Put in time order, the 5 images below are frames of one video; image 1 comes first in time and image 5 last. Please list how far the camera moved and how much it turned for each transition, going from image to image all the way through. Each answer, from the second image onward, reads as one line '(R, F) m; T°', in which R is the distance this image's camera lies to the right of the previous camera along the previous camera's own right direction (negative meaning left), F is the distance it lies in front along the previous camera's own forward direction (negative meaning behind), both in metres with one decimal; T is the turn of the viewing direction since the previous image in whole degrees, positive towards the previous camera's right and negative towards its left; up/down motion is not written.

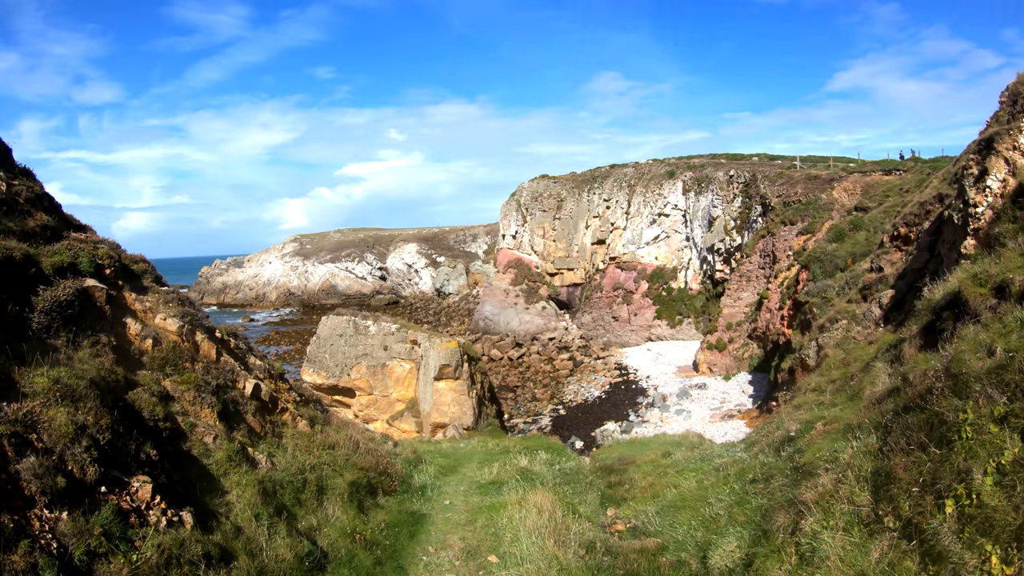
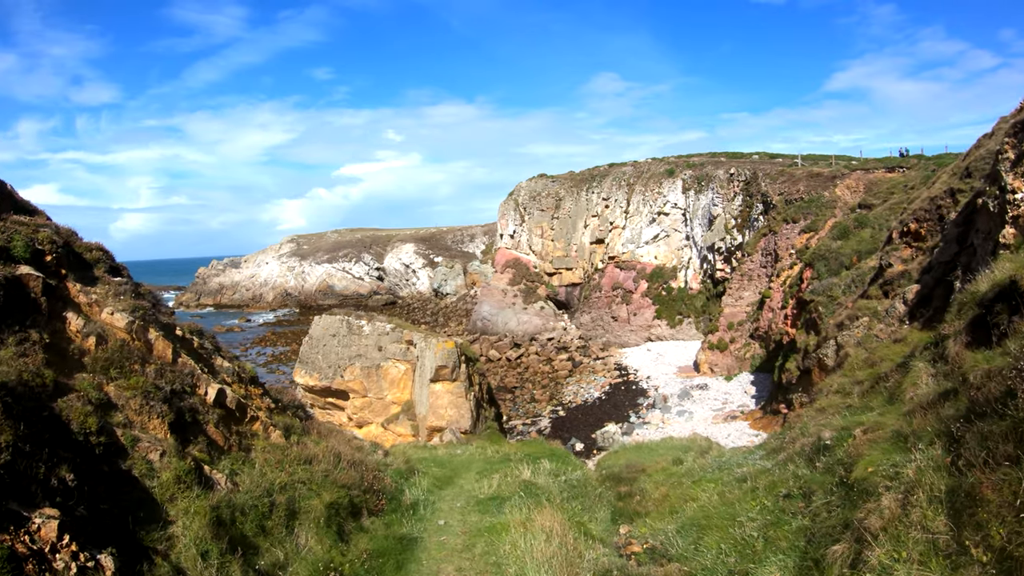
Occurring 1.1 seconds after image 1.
(0.0, +0.6) m; 0°
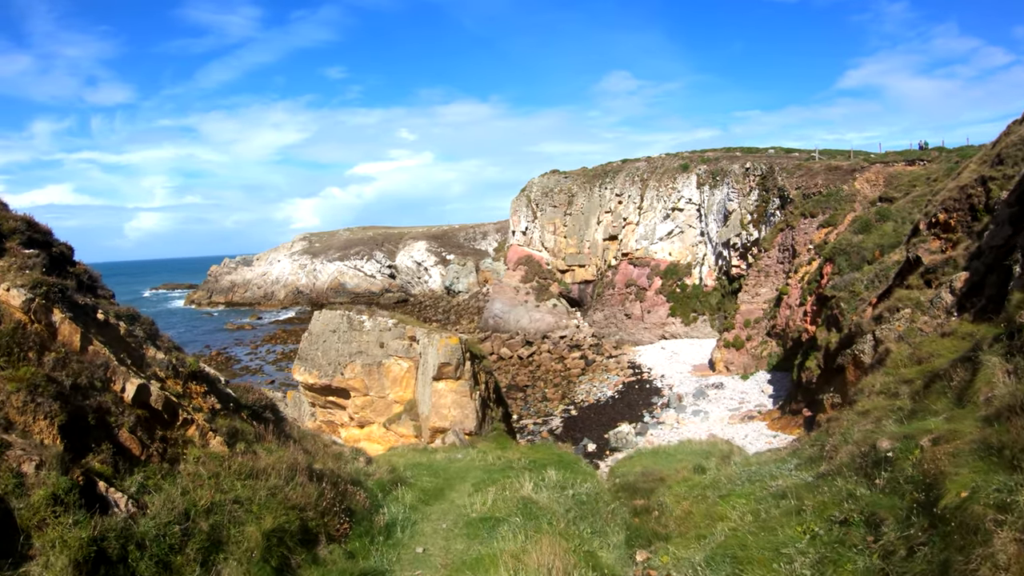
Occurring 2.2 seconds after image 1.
(+0.1, +0.8) m; -1°
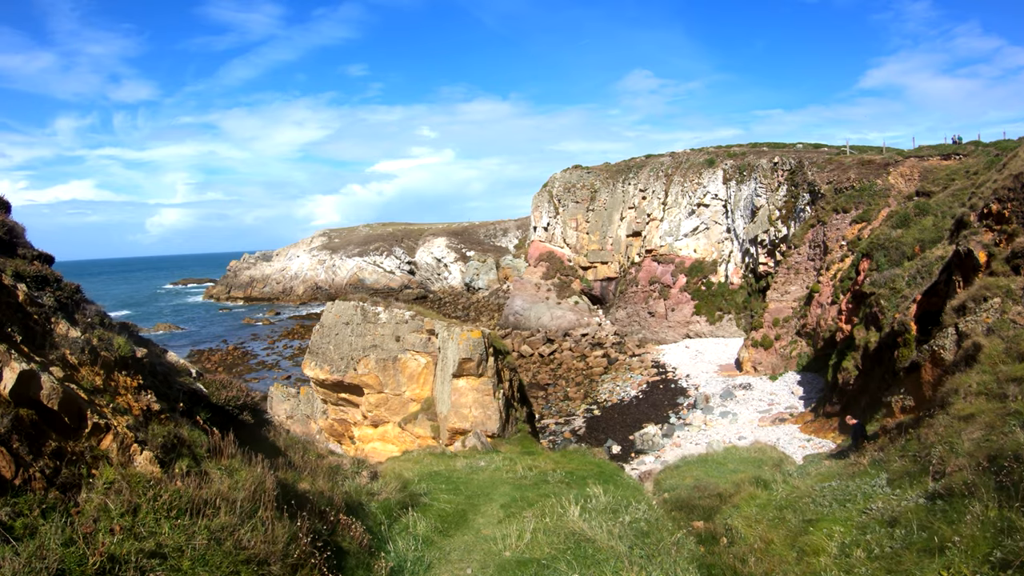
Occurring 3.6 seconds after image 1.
(-0.2, +1.2) m; -2°
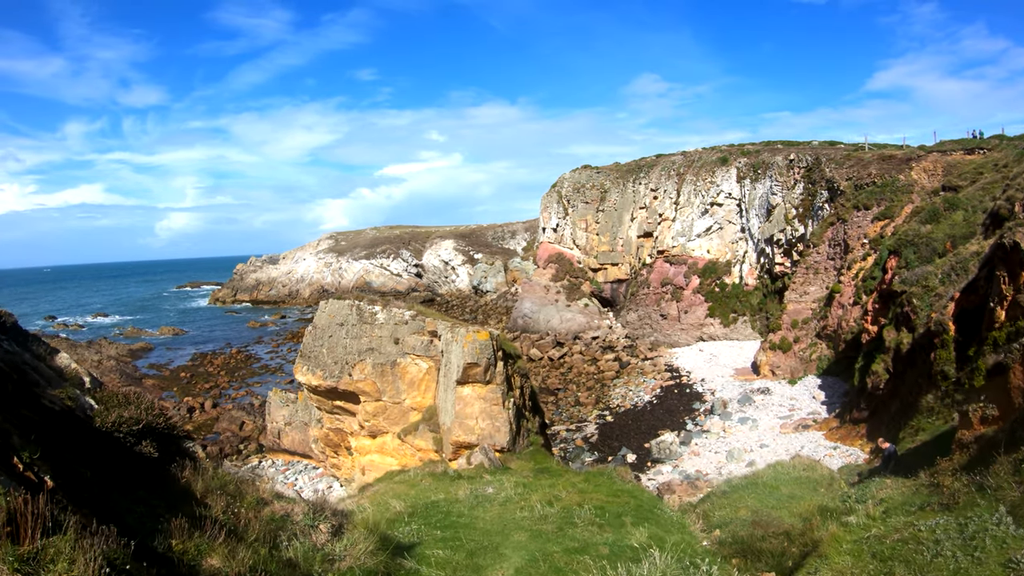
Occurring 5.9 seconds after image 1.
(-0.1, +1.4) m; -1°
